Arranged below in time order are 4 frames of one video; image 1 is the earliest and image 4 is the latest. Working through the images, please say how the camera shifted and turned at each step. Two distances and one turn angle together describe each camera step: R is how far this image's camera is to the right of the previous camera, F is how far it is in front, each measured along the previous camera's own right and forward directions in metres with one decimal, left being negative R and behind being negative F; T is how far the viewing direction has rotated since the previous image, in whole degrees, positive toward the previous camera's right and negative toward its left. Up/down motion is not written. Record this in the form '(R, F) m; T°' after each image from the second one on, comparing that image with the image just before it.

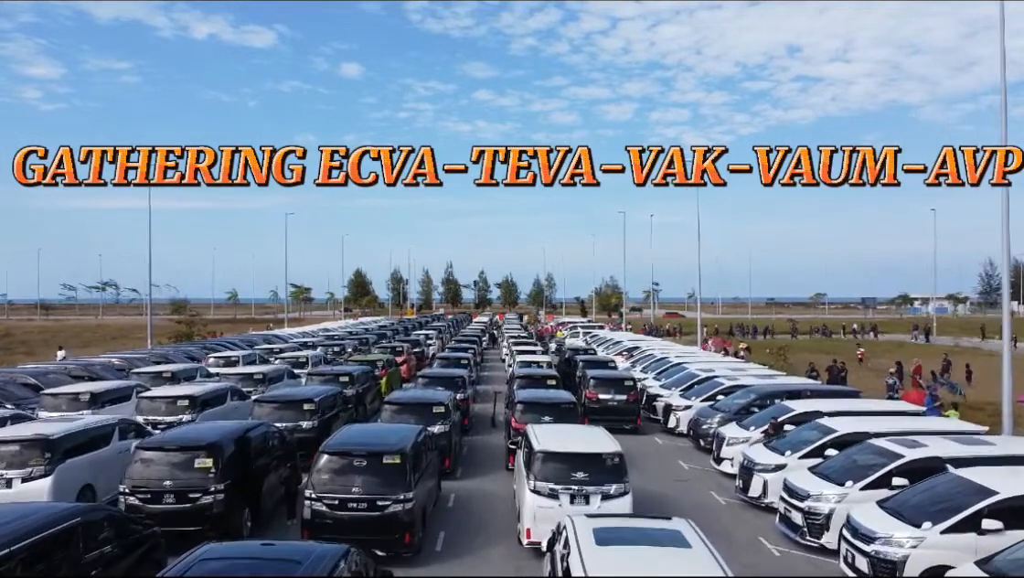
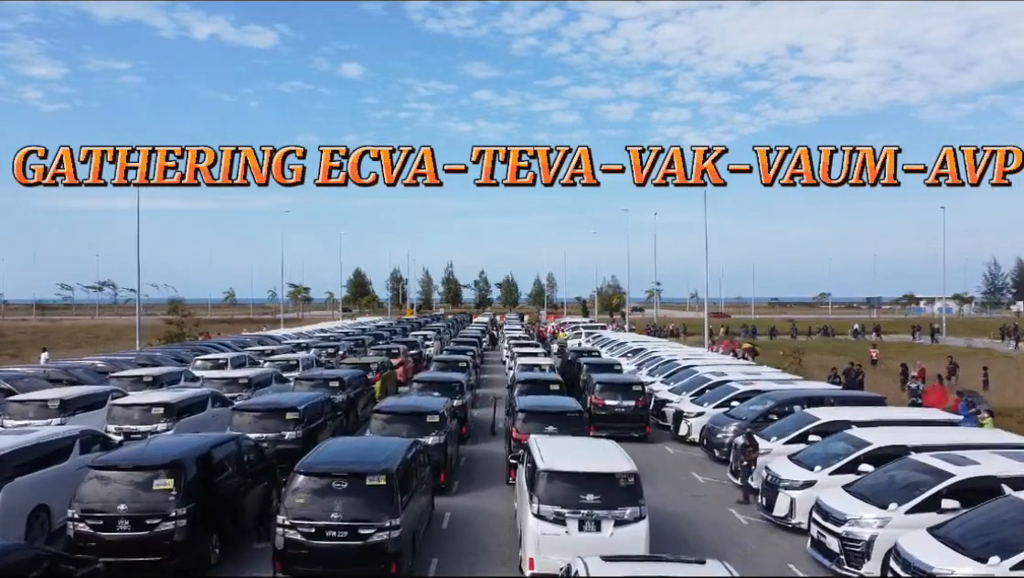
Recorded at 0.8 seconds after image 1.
(0.0, +1.3) m; 0°
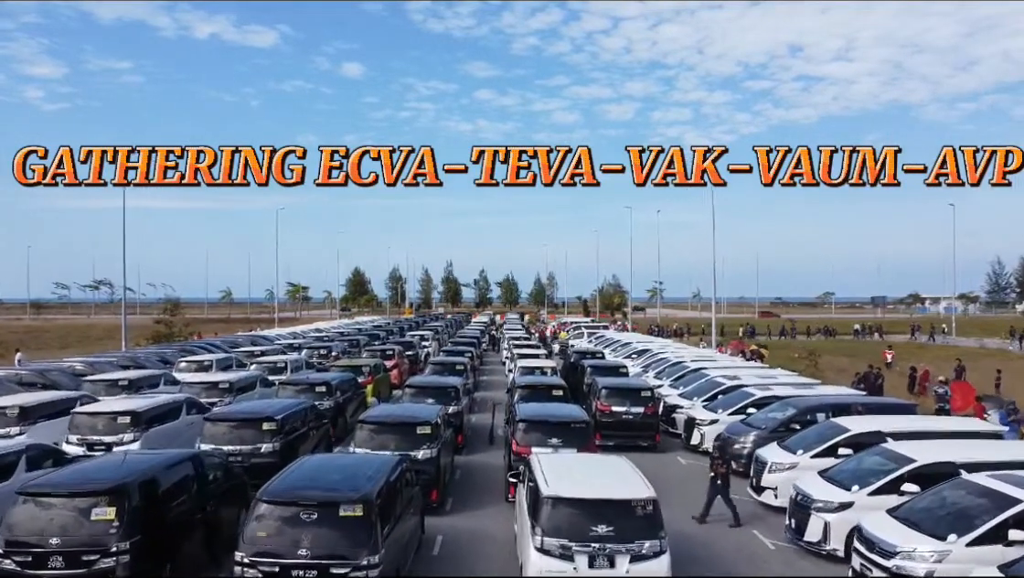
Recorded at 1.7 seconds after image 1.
(0.0, +1.4) m; 0°
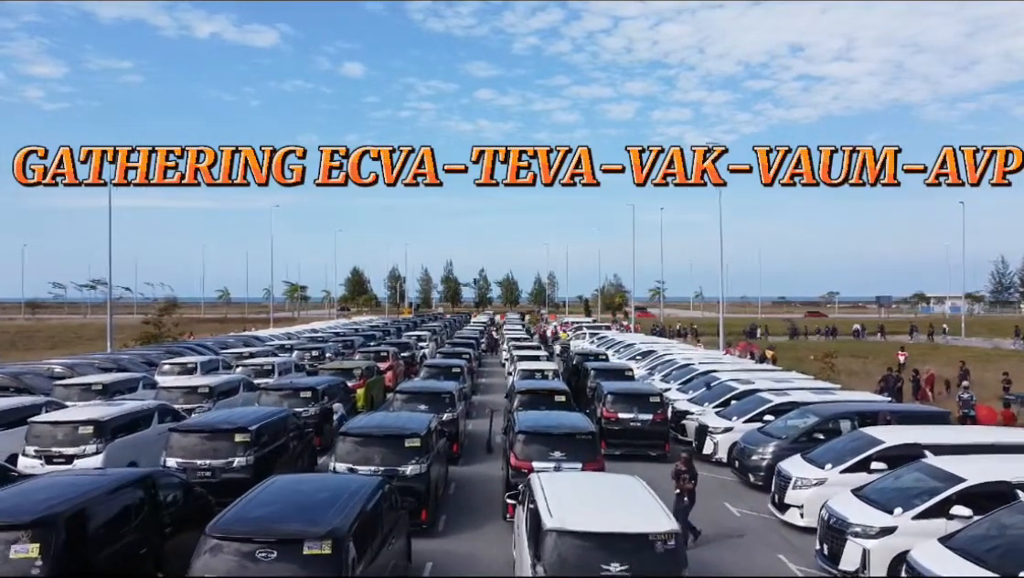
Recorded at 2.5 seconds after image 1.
(0.0, +1.3) m; 0°
